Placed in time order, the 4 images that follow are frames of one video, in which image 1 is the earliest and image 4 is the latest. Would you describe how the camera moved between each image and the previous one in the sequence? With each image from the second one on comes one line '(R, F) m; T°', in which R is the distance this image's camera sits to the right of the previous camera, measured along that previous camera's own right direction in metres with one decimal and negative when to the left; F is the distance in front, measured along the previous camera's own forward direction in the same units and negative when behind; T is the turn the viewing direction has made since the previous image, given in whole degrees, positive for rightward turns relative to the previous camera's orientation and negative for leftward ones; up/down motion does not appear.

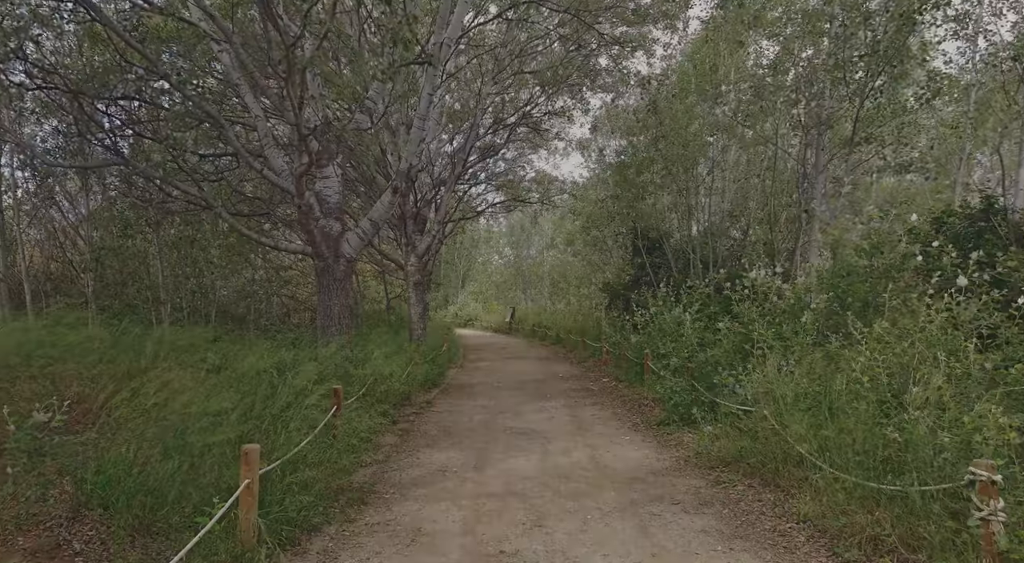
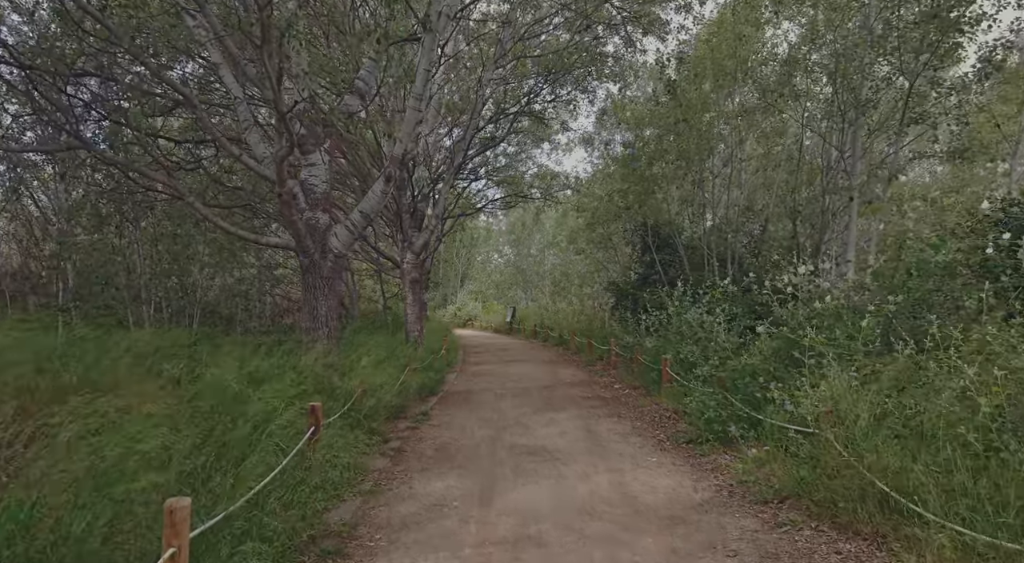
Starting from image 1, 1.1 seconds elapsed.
(-0.1, +1.1) m; 0°
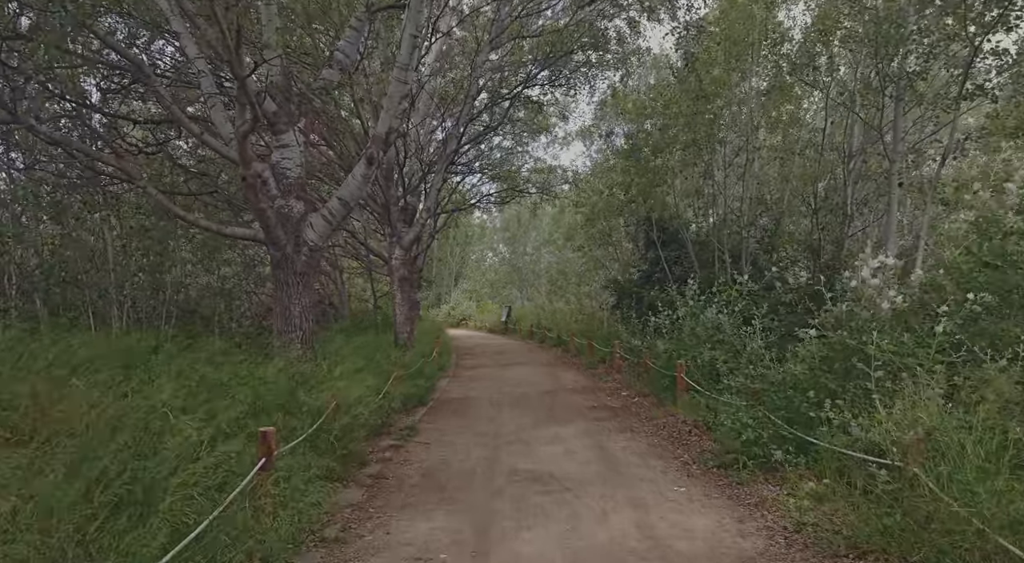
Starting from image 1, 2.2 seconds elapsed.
(-0.1, +1.1) m; +1°
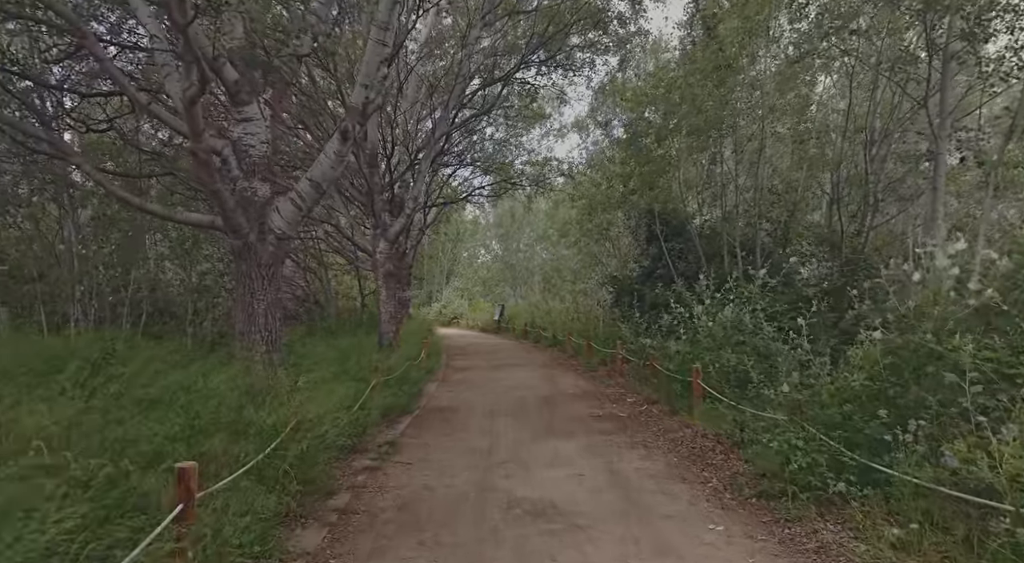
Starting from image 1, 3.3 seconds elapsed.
(0.0, +1.1) m; +1°
